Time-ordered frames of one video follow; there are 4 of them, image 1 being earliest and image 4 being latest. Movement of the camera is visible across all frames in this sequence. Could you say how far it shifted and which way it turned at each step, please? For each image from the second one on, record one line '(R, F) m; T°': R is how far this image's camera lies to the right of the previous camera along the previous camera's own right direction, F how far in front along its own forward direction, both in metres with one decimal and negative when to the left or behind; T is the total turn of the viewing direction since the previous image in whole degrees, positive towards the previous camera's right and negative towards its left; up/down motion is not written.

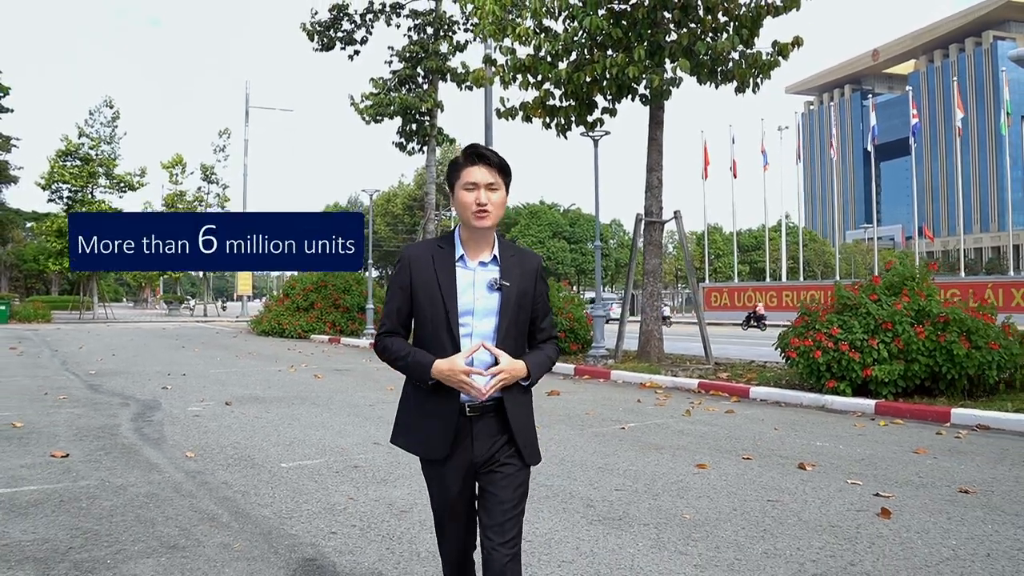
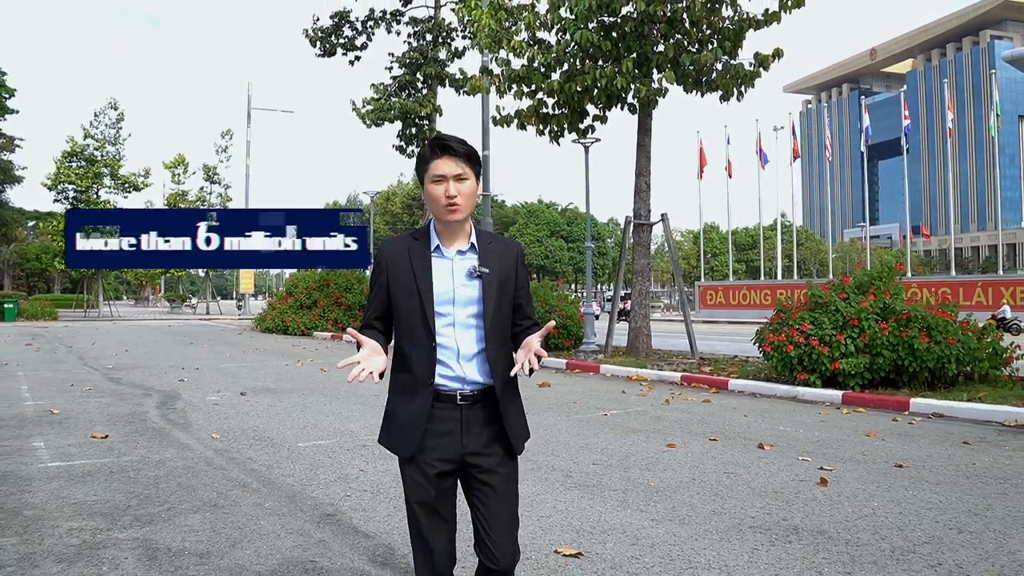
(+0.1, -0.7) m; 0°
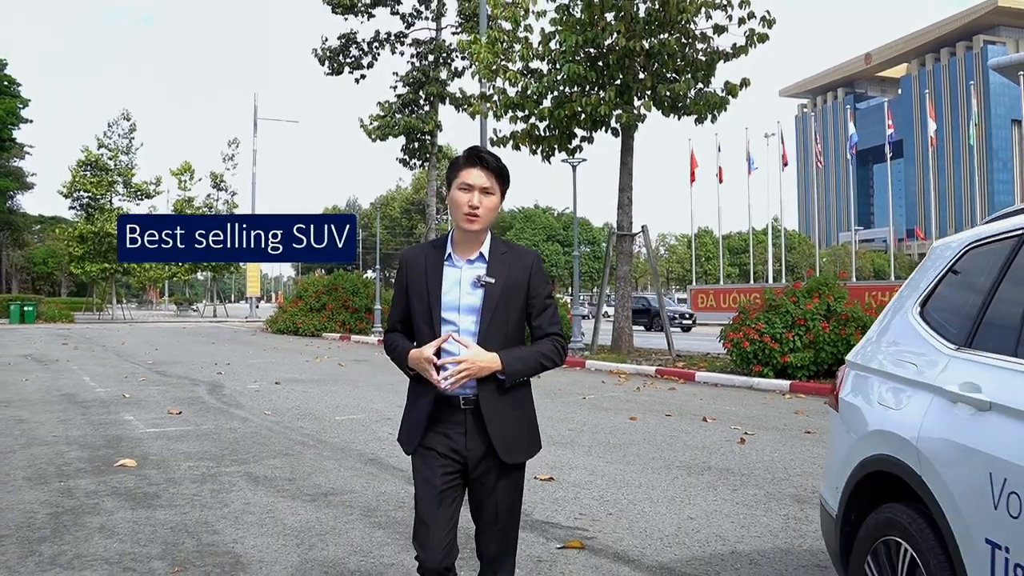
(0.0, -1.7) m; 0°
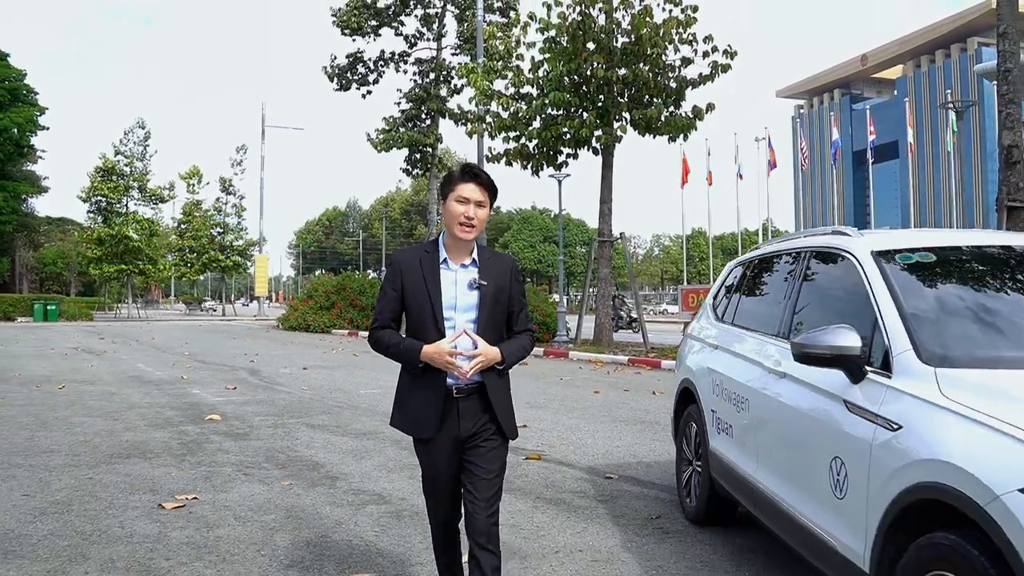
(+0.1, -2.1) m; 0°
